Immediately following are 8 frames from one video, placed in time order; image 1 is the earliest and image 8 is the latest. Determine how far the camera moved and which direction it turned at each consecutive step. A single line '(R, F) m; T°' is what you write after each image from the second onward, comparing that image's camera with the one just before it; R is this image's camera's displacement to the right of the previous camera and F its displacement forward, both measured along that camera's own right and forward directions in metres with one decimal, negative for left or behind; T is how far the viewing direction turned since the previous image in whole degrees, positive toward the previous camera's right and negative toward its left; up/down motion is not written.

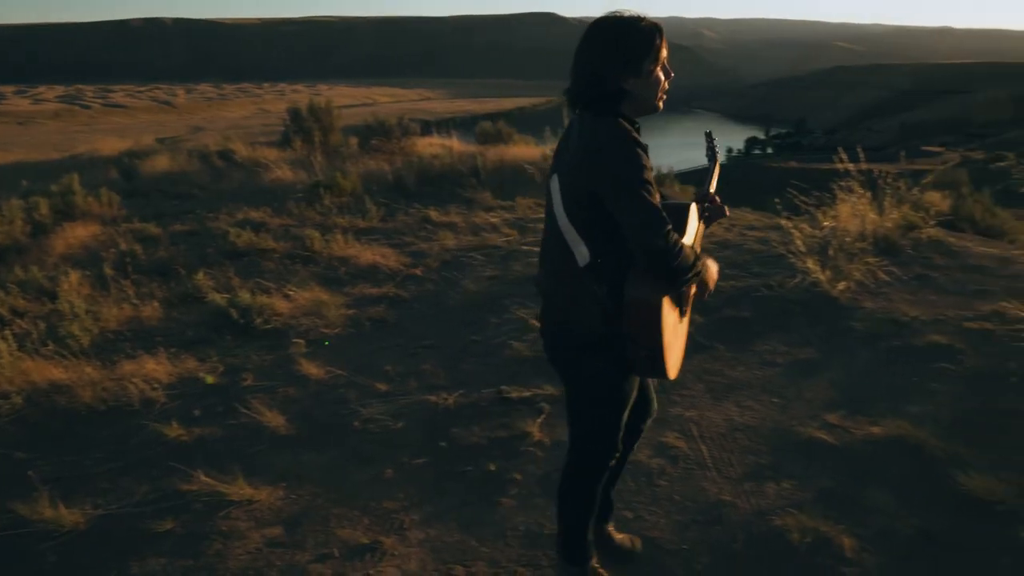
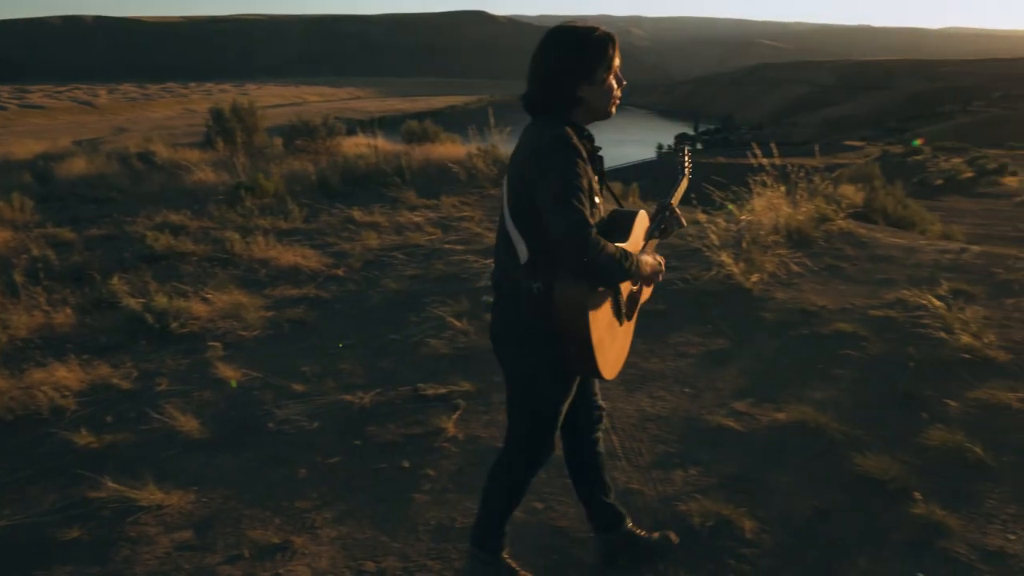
(+0.1, -0.1) m; +4°
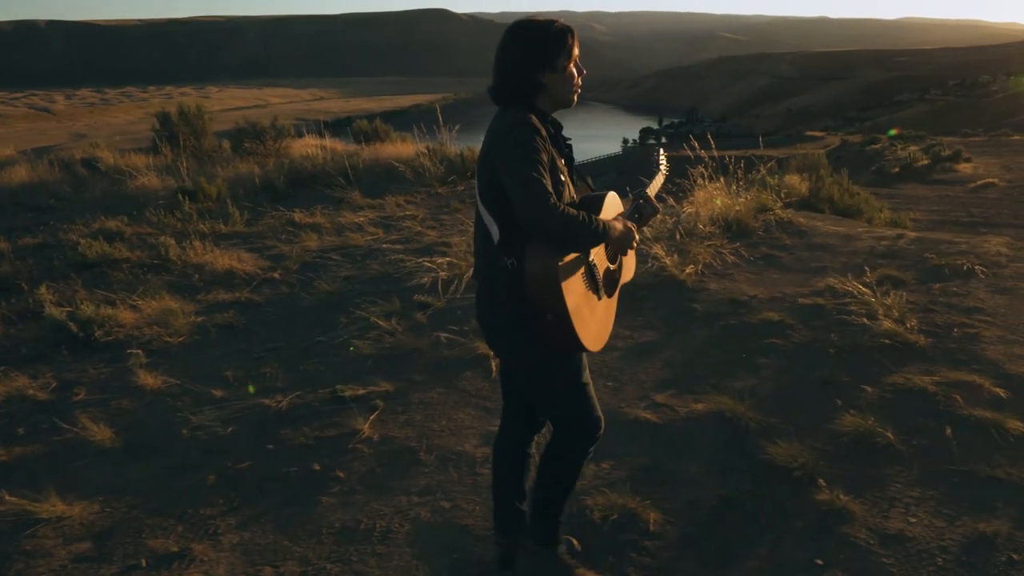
(+0.3, 0.0) m; +2°
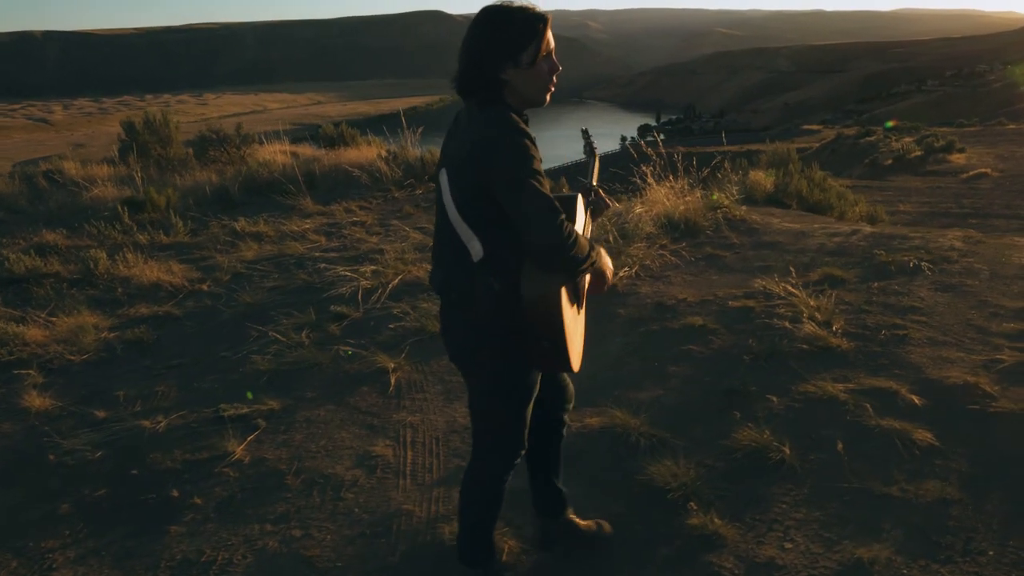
(+0.6, +0.2) m; -1°
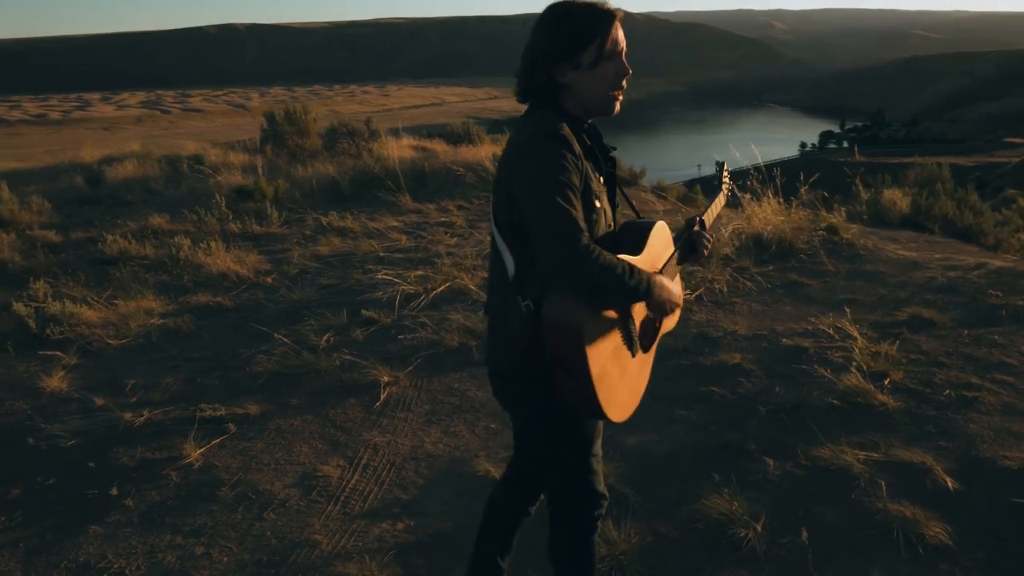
(+0.9, +0.4) m; -11°
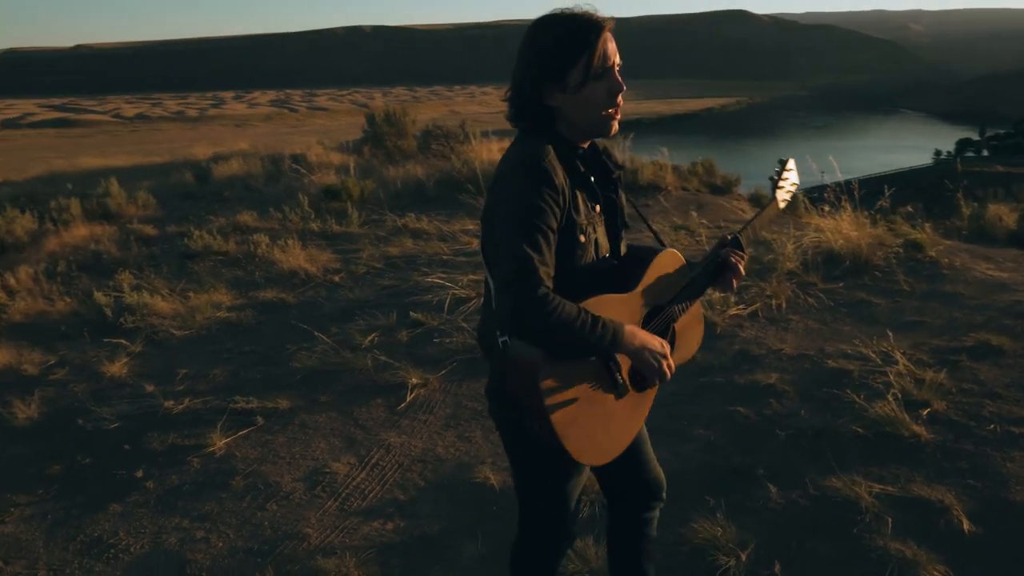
(+0.5, 0.0) m; -8°
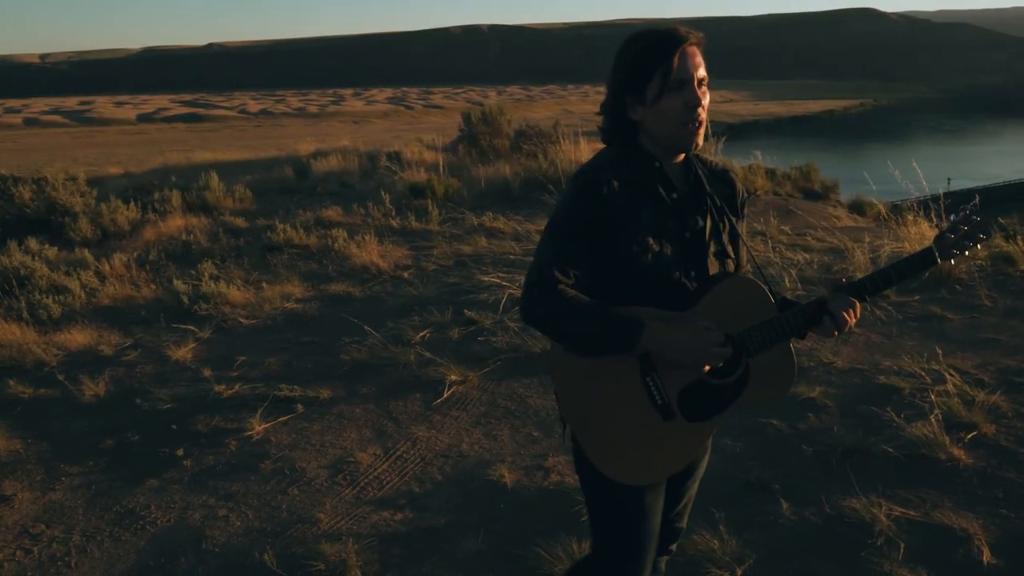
(+0.4, 0.0) m; -7°
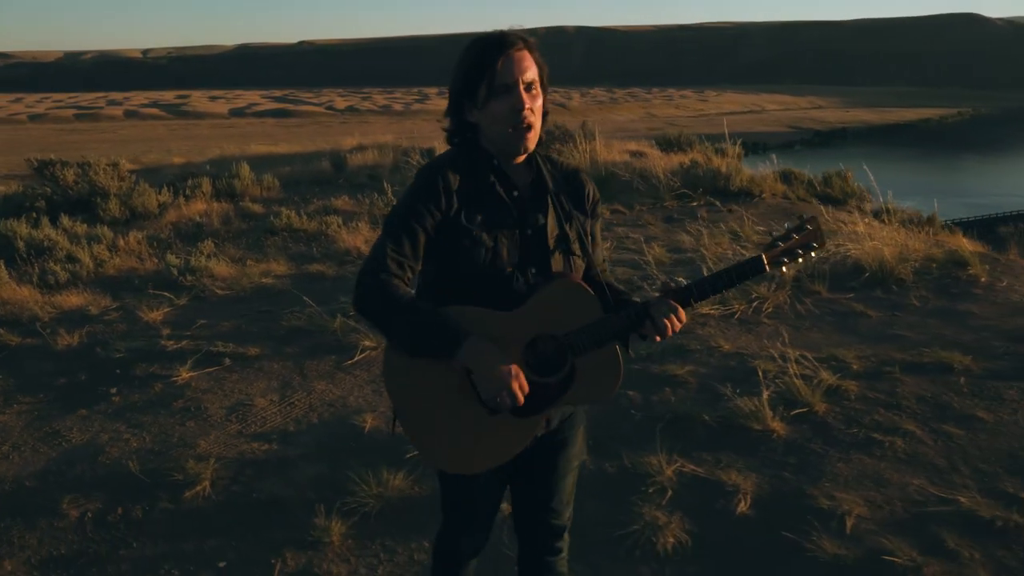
(+1.2, -0.6) m; -6°
